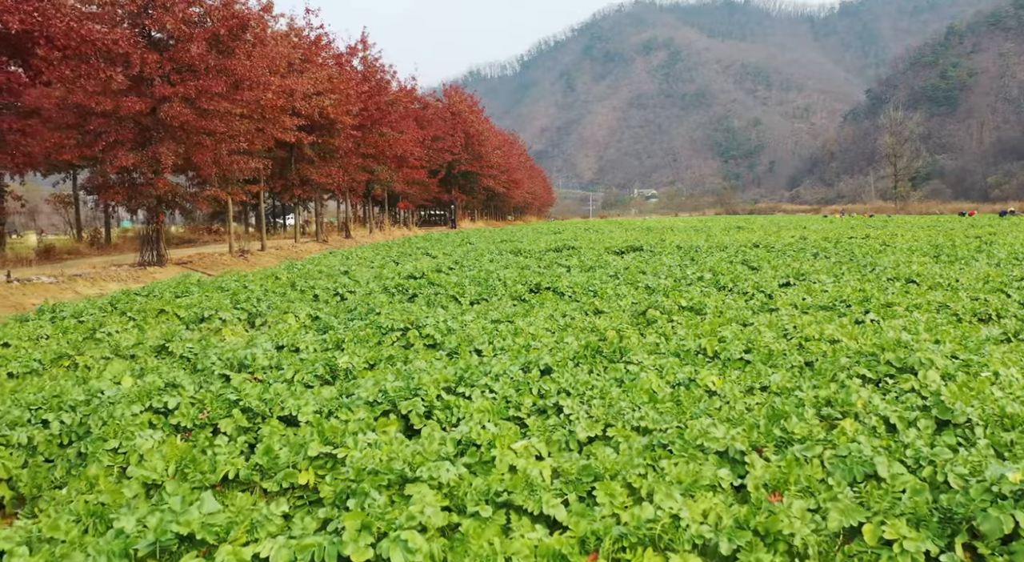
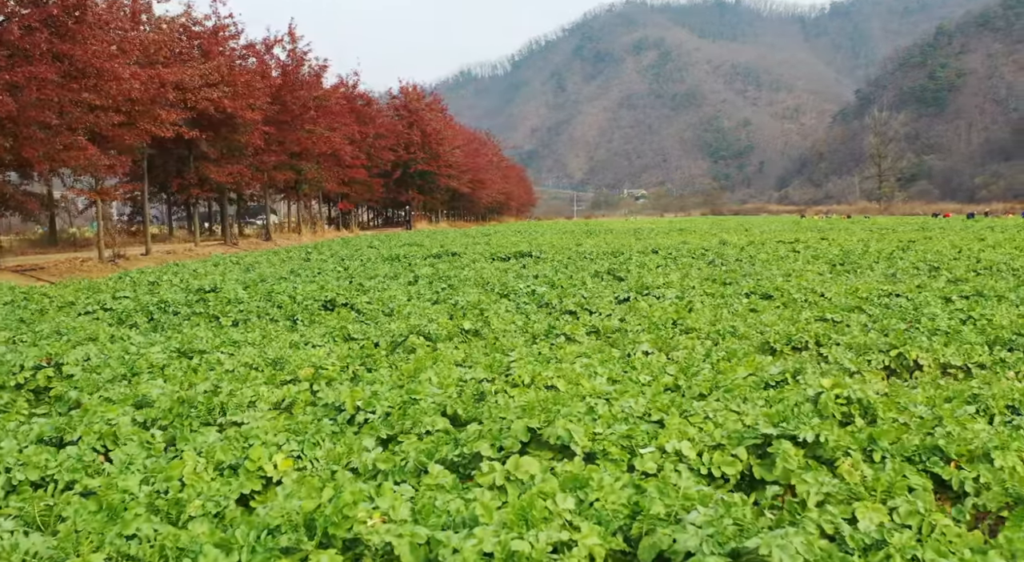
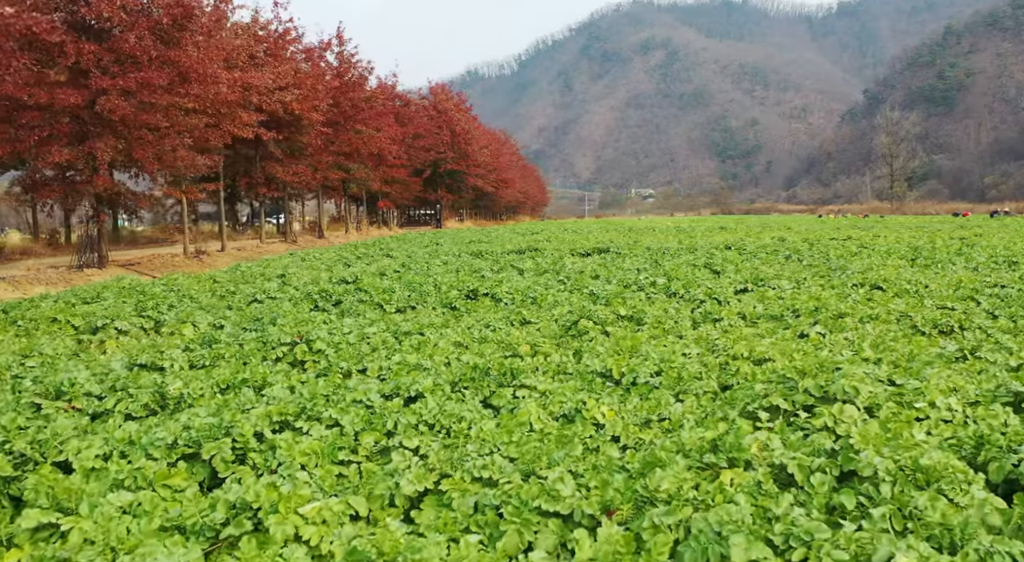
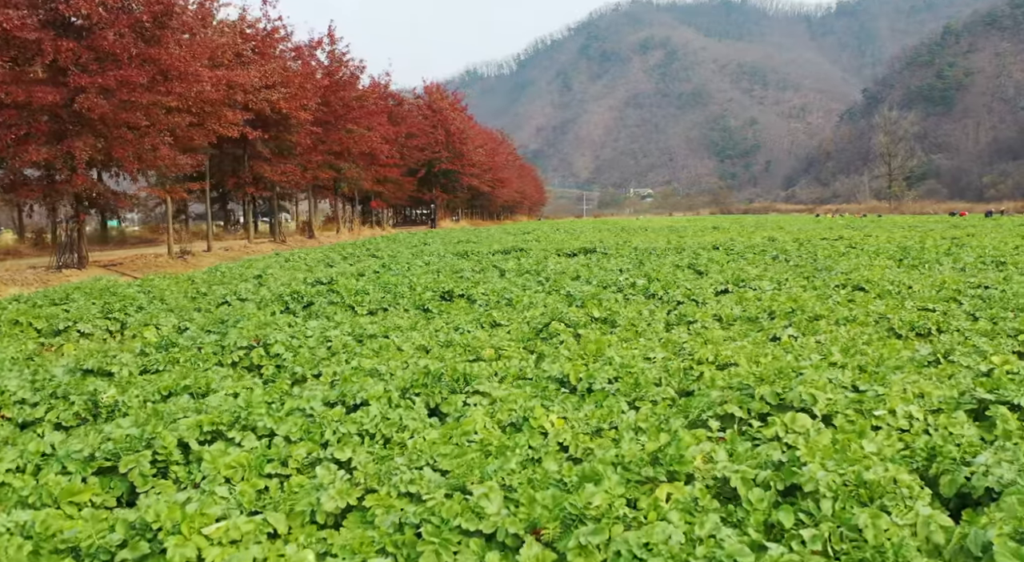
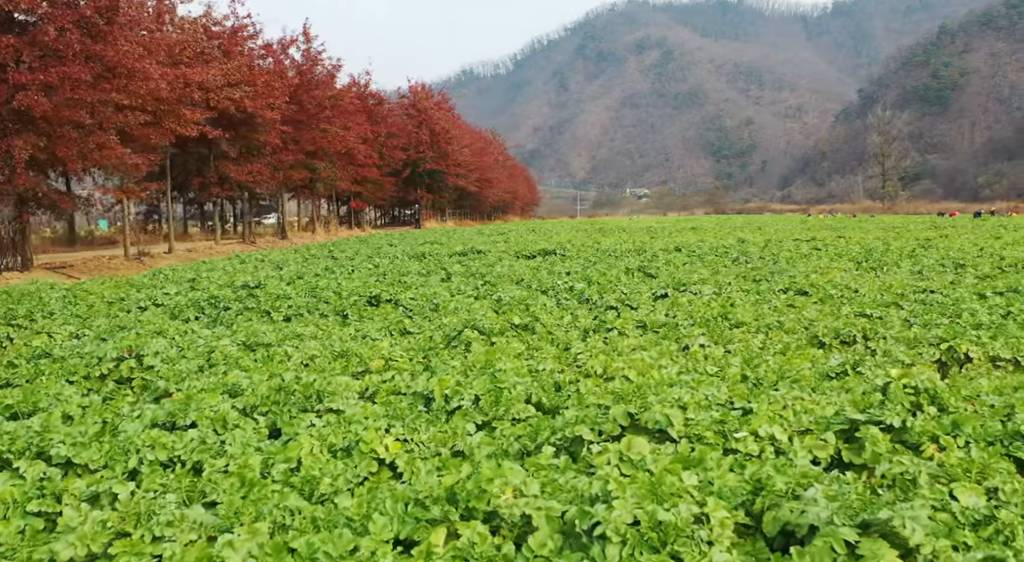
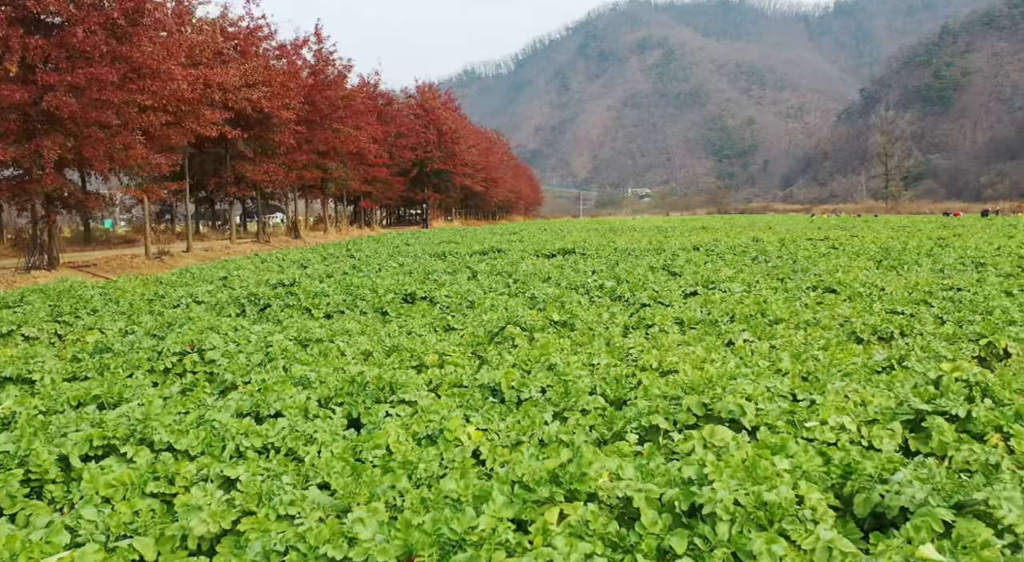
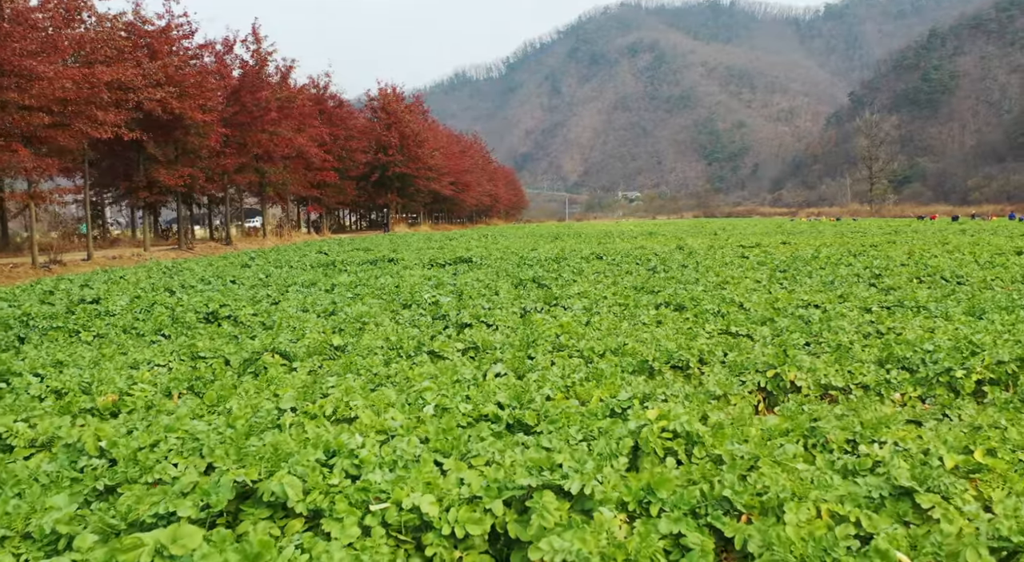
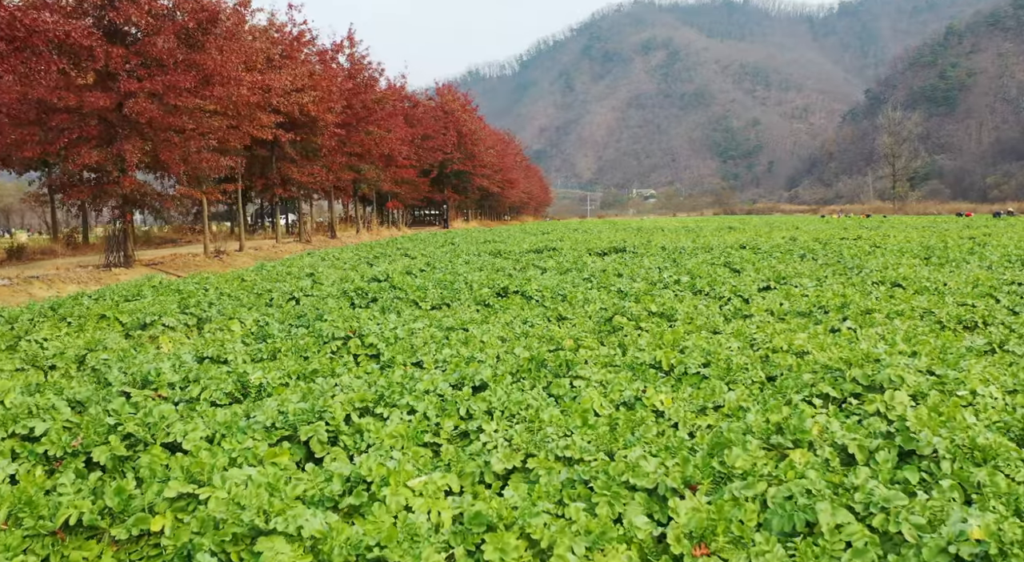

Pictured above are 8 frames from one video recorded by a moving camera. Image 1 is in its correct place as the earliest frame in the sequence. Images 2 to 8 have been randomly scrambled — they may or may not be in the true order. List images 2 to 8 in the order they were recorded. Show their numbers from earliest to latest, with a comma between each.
8, 3, 4, 6, 5, 2, 7
